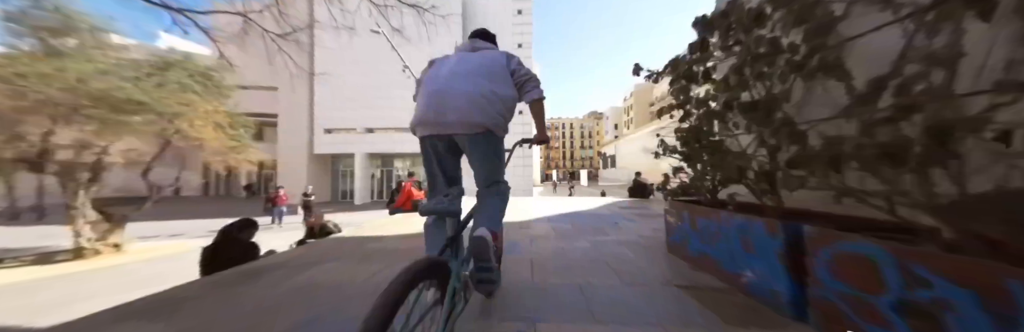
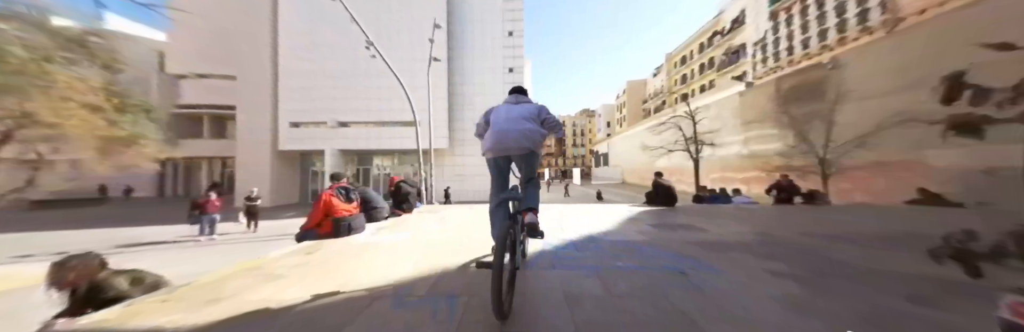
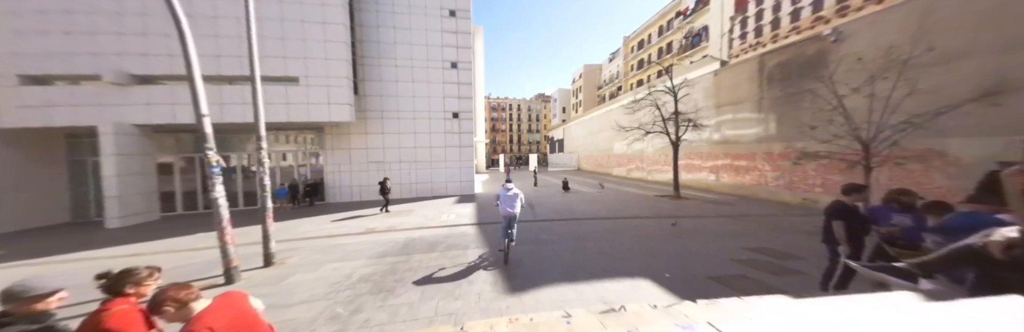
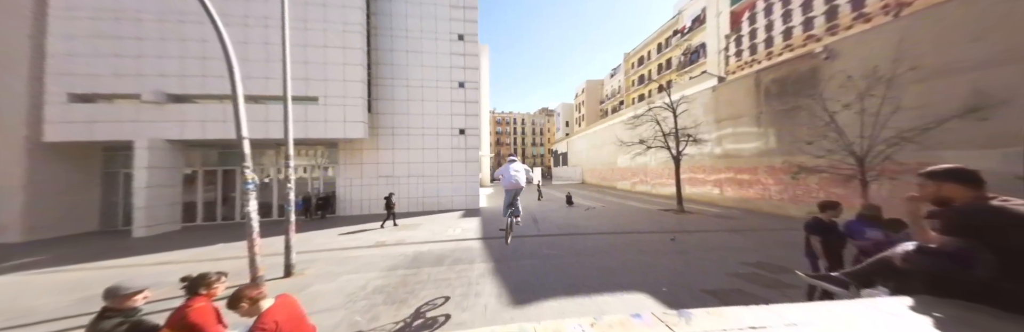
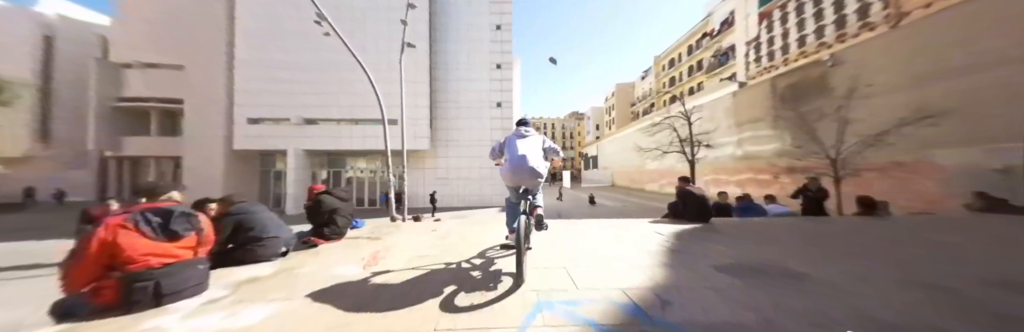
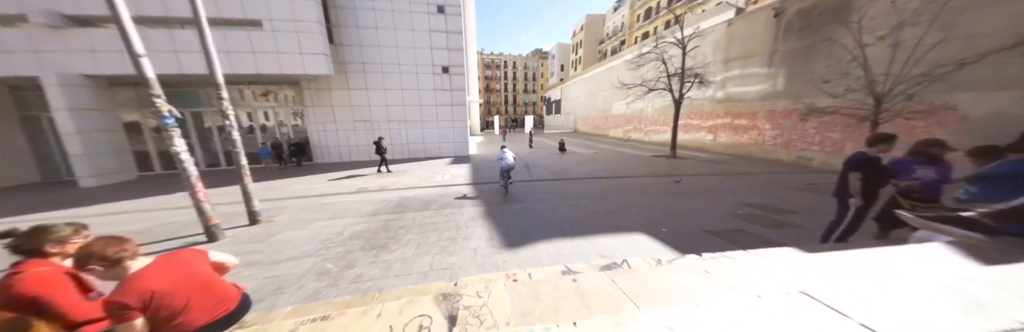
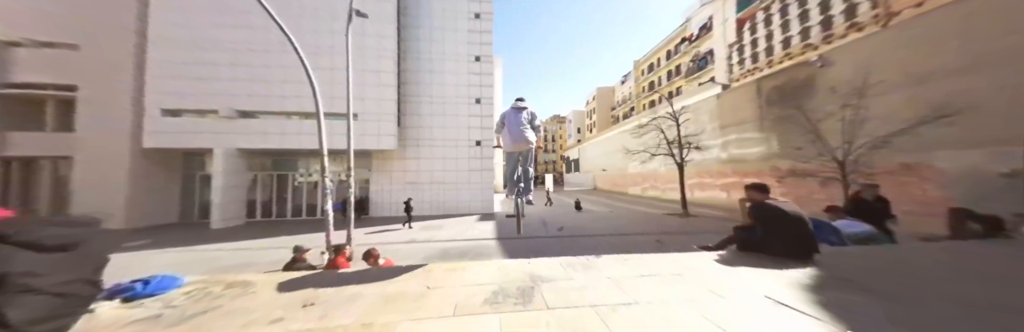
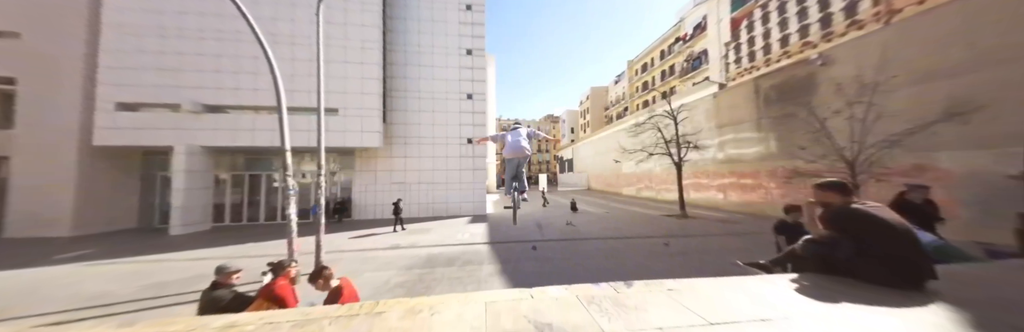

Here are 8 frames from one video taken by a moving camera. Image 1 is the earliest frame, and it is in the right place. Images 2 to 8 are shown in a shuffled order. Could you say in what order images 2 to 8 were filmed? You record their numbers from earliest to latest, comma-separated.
2, 5, 7, 8, 4, 3, 6
